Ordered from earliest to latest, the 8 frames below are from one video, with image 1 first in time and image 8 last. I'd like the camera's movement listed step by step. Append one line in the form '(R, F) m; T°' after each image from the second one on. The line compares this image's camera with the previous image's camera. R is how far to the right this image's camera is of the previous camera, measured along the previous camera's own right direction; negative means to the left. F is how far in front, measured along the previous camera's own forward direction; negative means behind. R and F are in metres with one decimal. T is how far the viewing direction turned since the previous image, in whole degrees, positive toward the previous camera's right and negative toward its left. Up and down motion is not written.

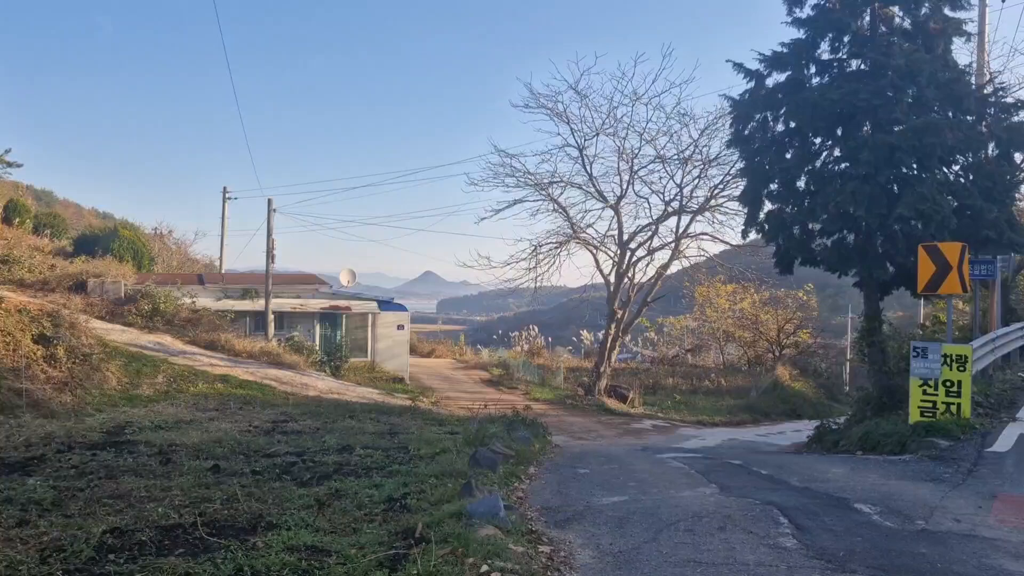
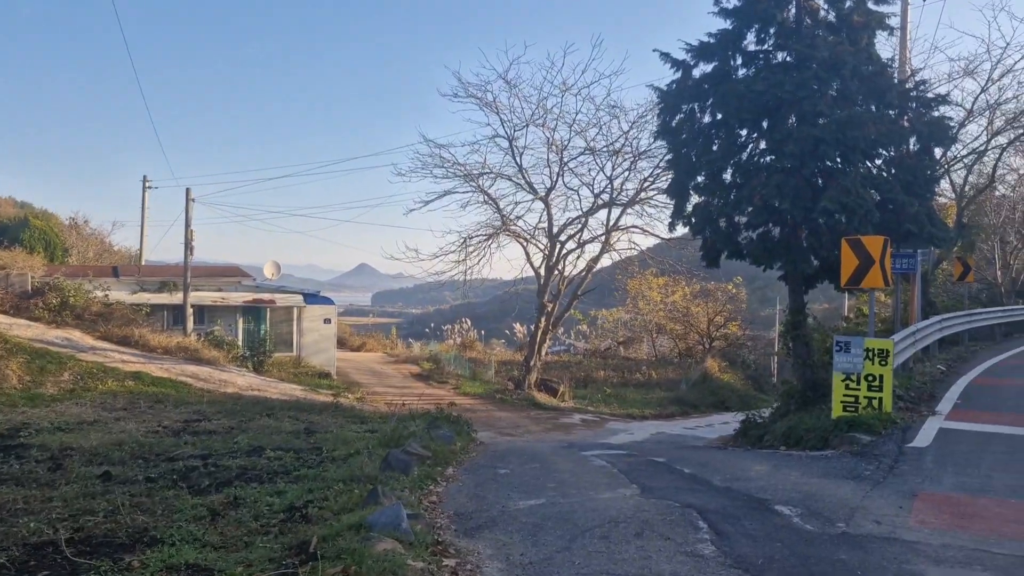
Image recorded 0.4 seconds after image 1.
(+0.2, +0.4) m; +4°
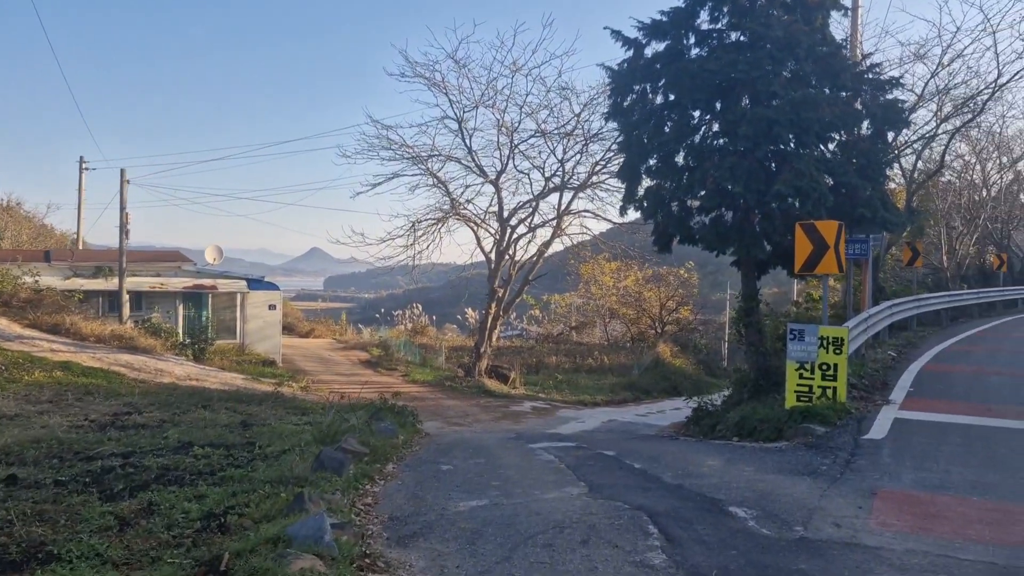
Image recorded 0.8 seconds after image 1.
(+0.1, +0.5) m; +3°
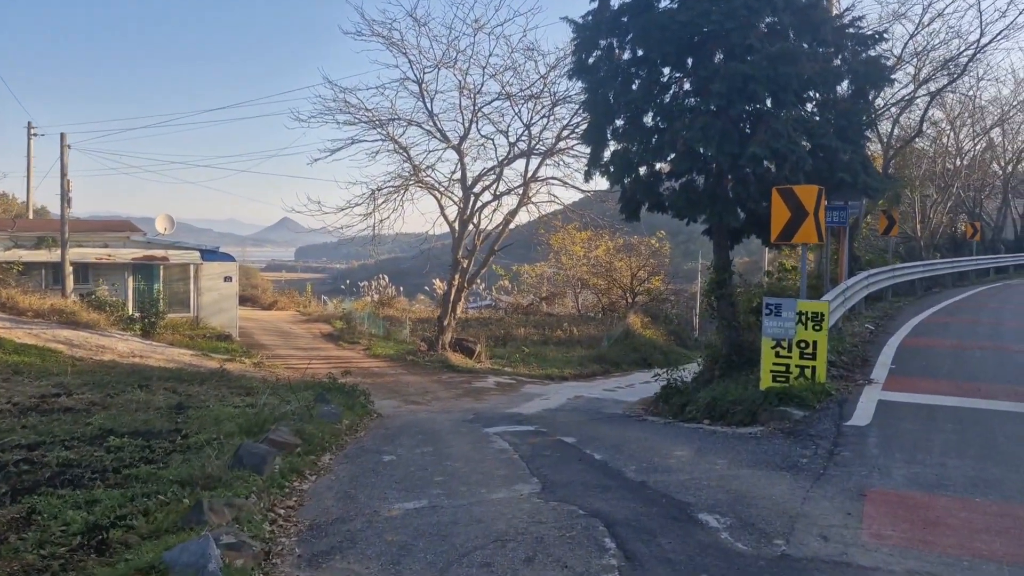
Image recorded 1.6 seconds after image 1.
(+0.2, +1.0) m; +2°
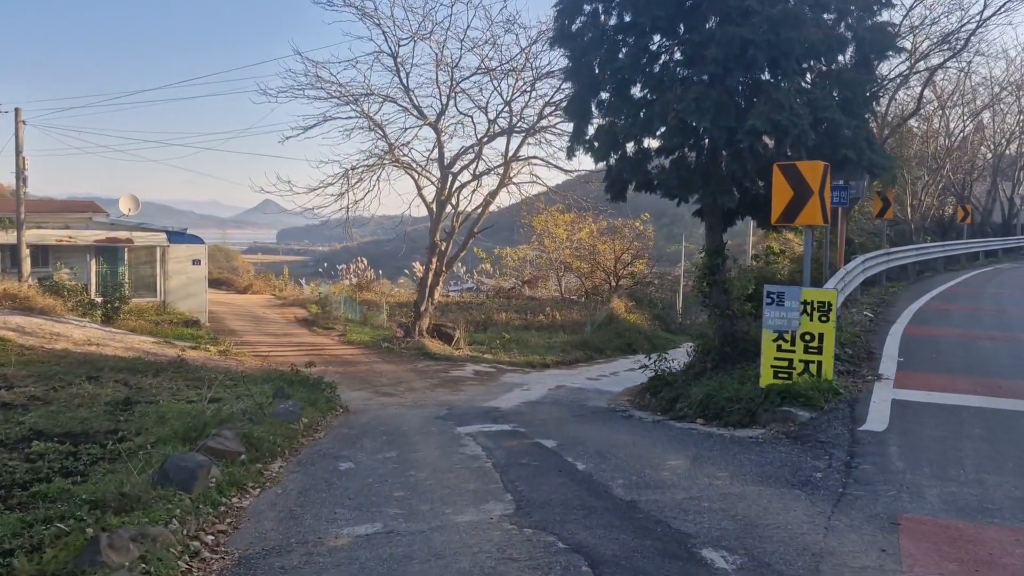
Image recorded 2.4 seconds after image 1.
(+0.1, +1.0) m; +1°
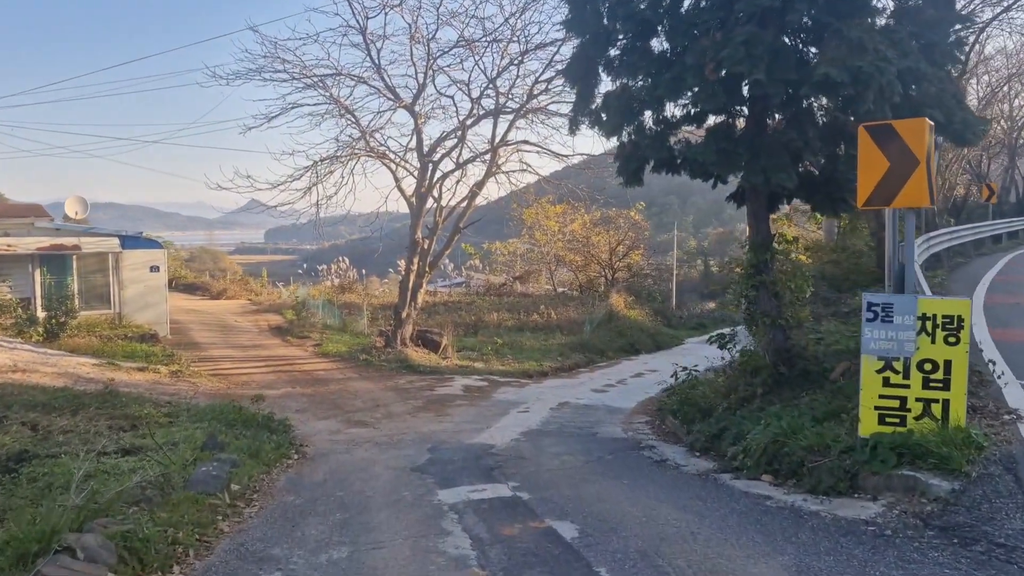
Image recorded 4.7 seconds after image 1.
(0.0, +2.5) m; +1°
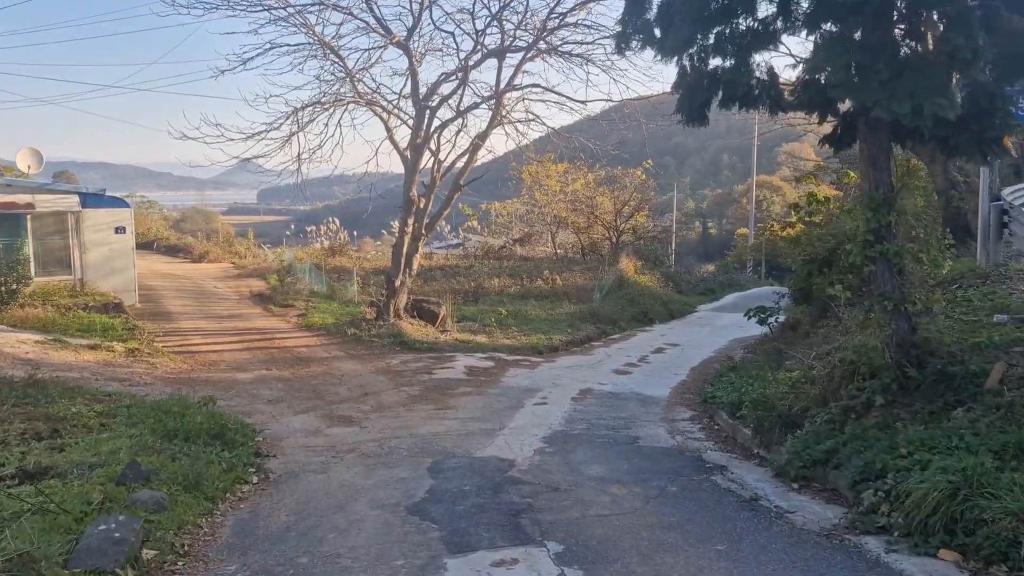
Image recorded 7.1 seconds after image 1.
(-0.3, +2.5) m; 0°
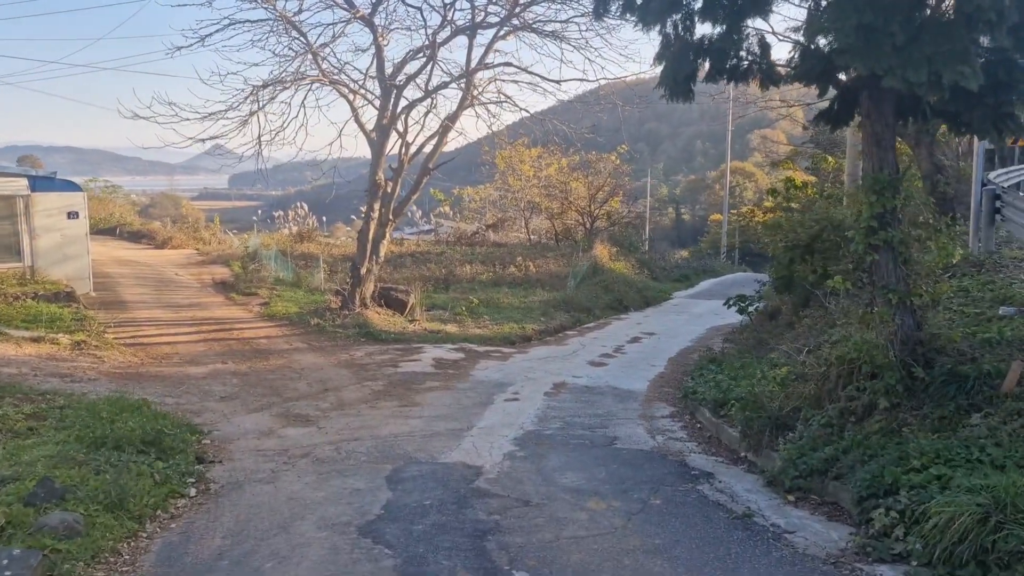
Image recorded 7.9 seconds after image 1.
(+0.1, +0.7) m; +2°
